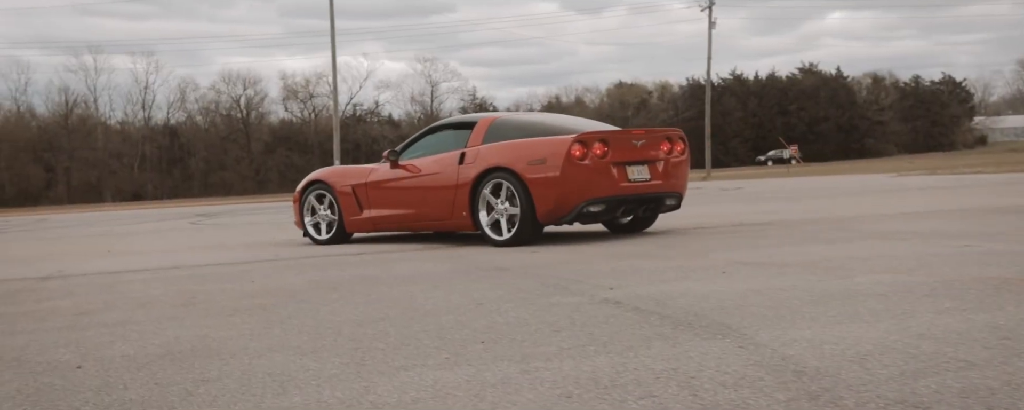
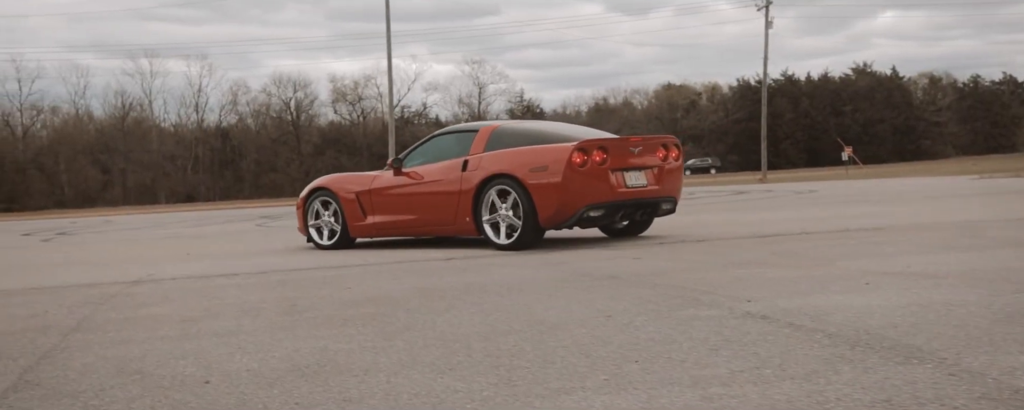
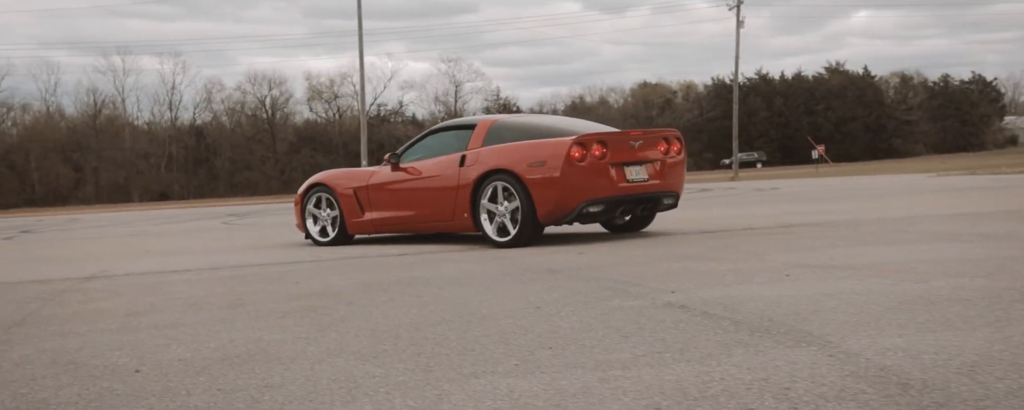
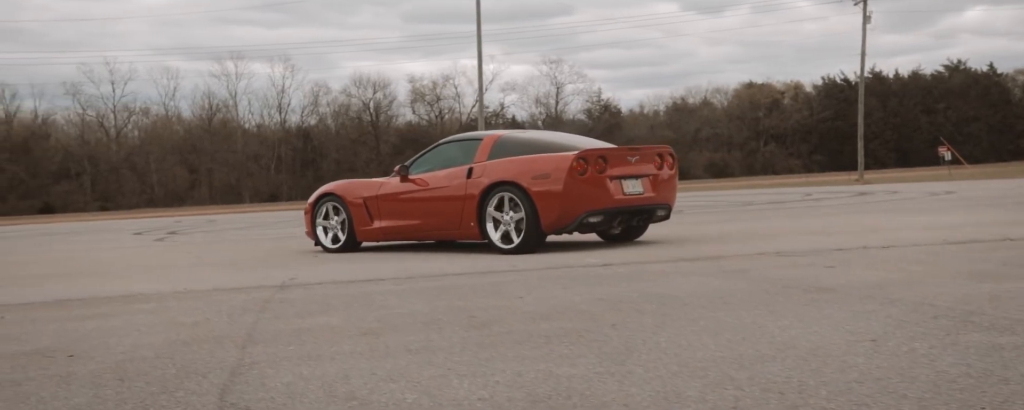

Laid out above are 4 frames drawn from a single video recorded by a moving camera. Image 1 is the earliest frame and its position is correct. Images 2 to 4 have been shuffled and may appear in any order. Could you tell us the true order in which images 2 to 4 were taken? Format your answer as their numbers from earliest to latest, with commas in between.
3, 2, 4
